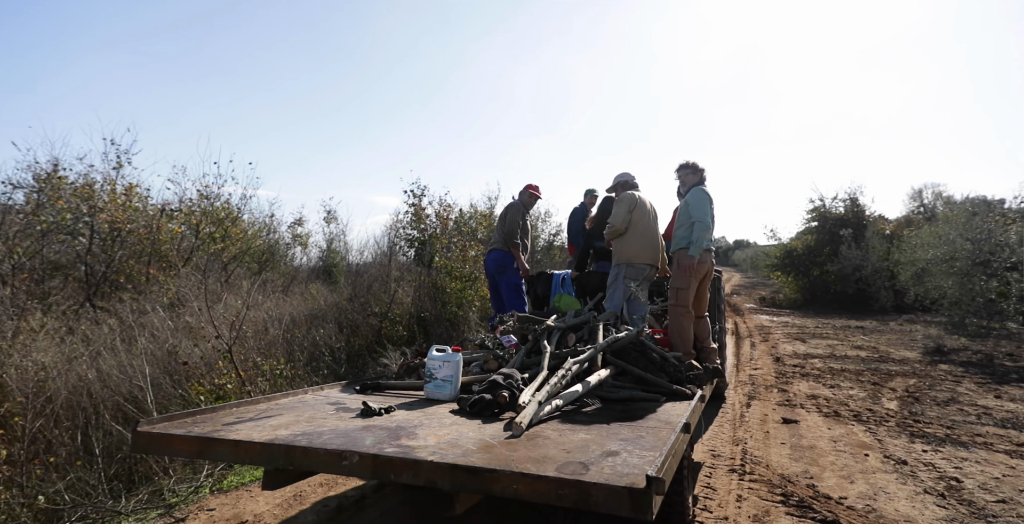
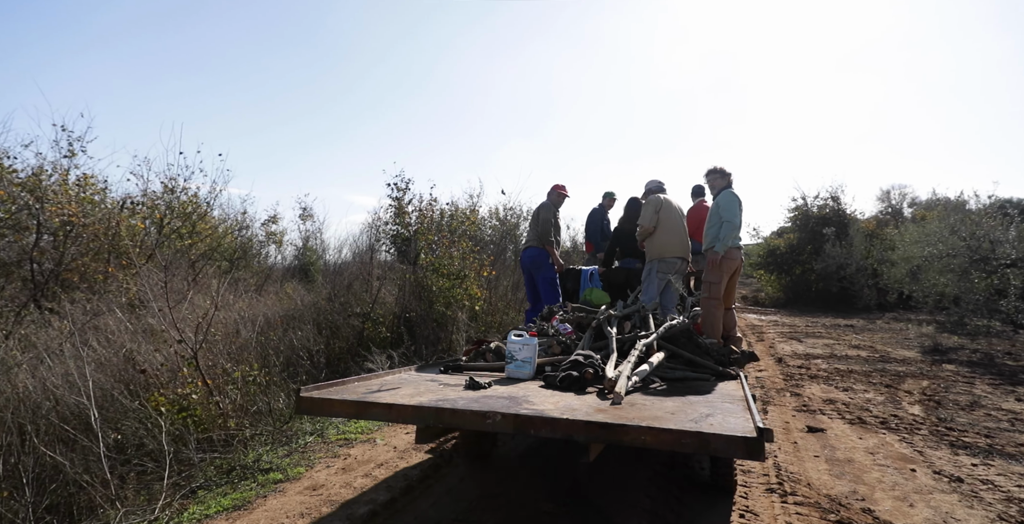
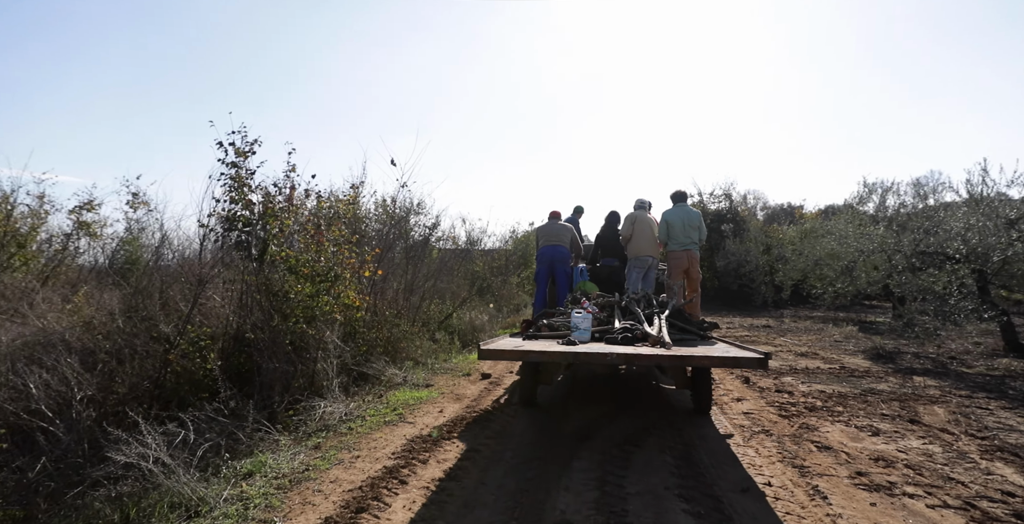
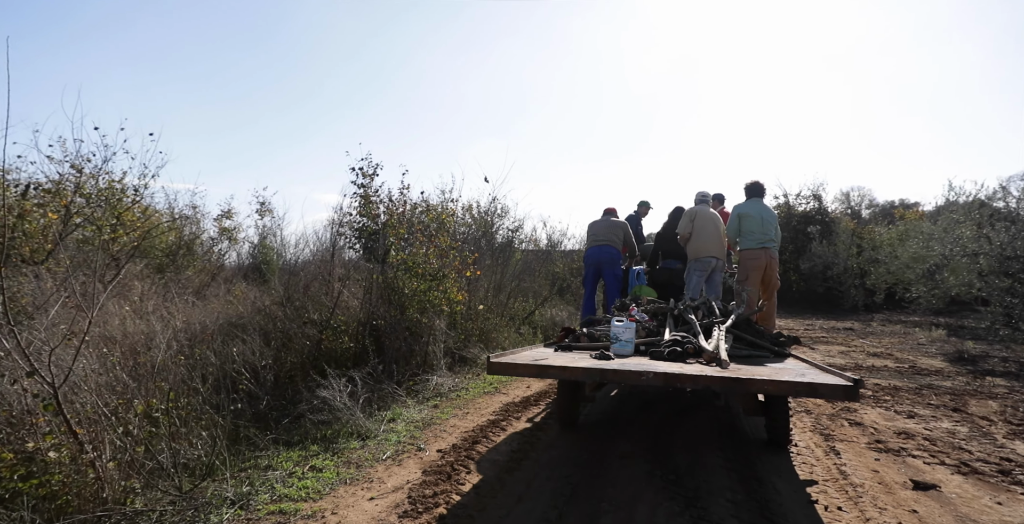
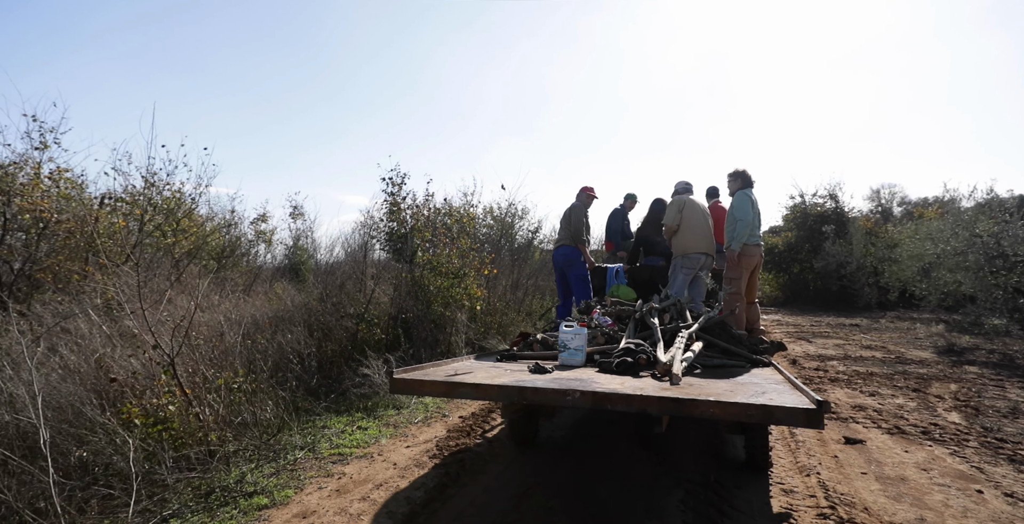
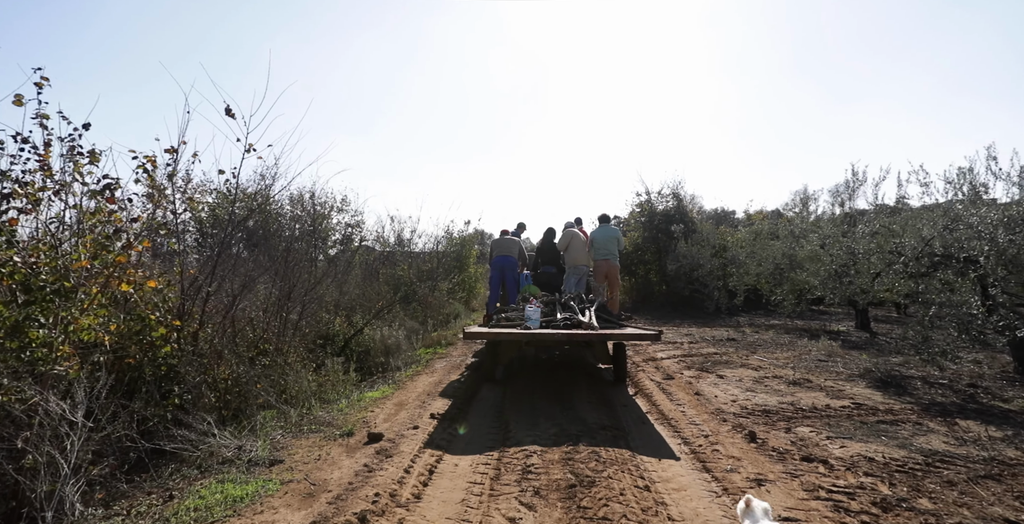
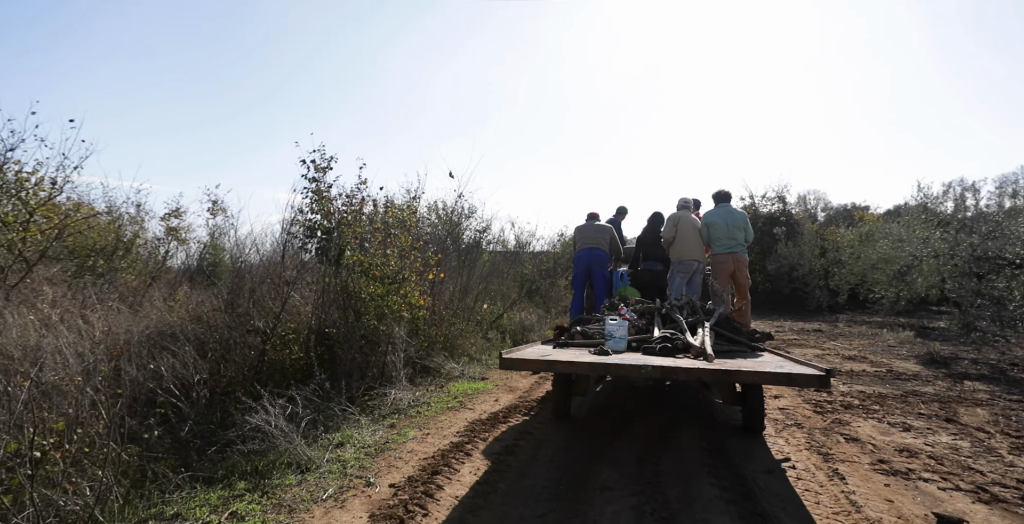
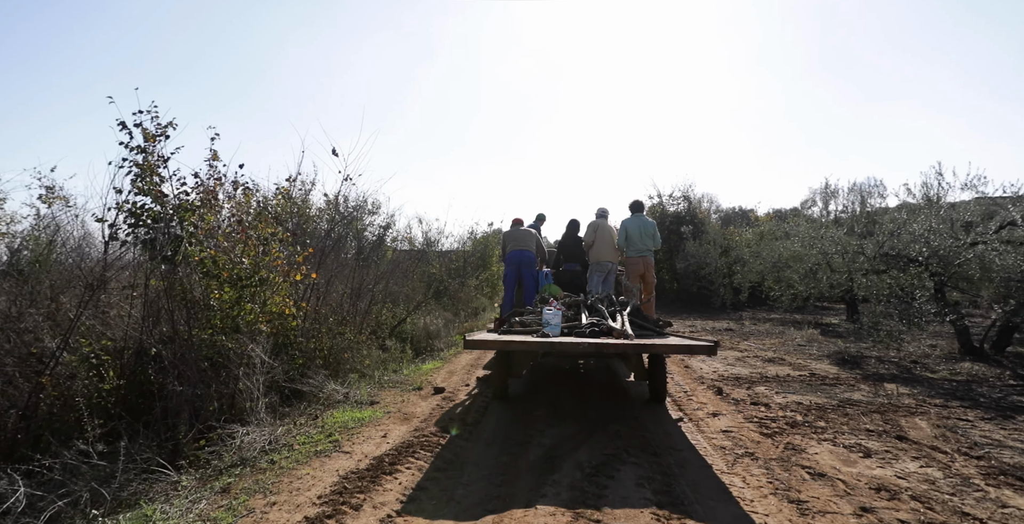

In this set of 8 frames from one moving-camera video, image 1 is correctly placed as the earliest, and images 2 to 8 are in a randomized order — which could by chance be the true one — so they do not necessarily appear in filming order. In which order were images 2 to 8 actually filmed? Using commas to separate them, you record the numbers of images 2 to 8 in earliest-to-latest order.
2, 5, 4, 7, 3, 8, 6
